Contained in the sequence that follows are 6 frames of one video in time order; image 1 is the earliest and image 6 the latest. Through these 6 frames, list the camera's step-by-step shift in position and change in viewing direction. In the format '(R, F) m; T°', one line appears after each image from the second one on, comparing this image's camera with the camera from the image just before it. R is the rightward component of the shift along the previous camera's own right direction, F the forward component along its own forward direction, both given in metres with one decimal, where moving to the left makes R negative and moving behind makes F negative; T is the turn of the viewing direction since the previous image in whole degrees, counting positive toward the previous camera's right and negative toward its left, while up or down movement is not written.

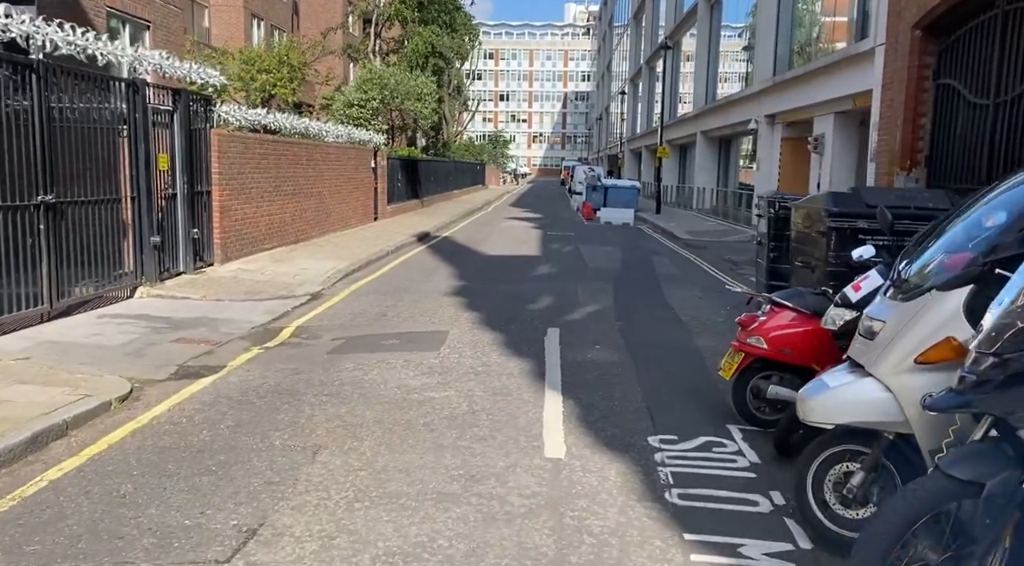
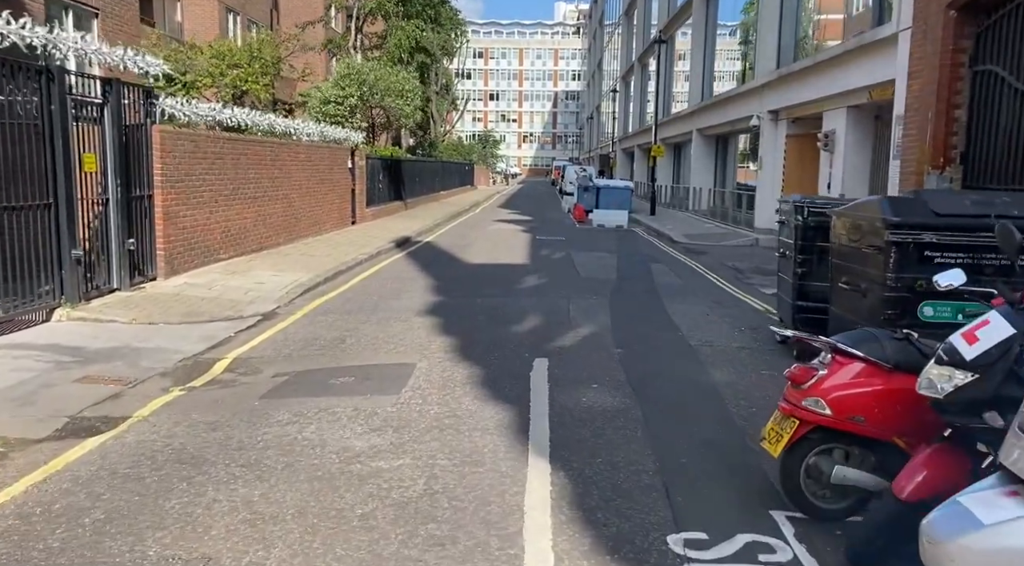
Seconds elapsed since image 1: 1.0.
(+0.1, +1.4) m; +1°
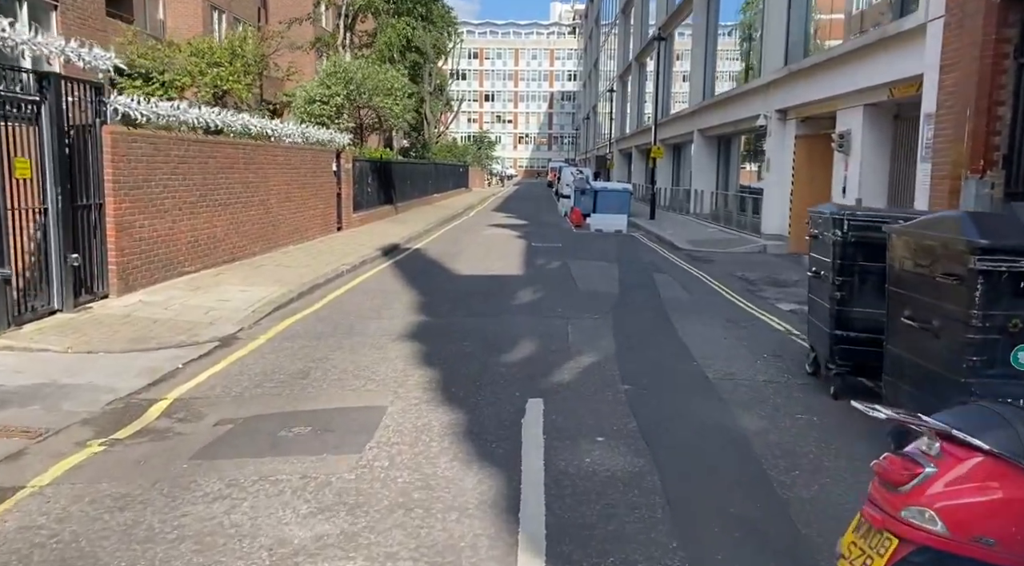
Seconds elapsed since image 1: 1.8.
(+0.1, +1.1) m; 0°
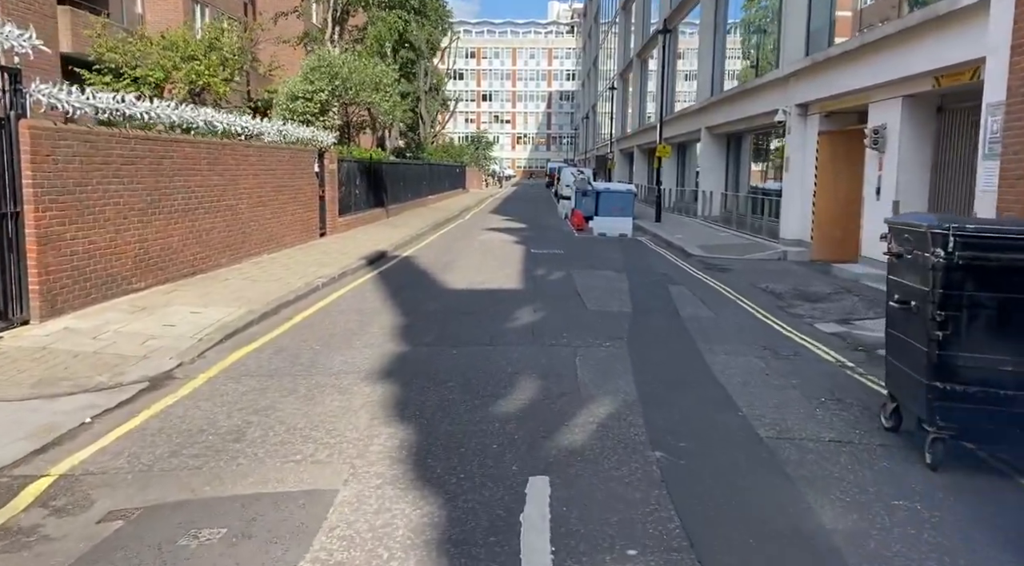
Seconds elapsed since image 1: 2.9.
(0.0, +1.5) m; 0°
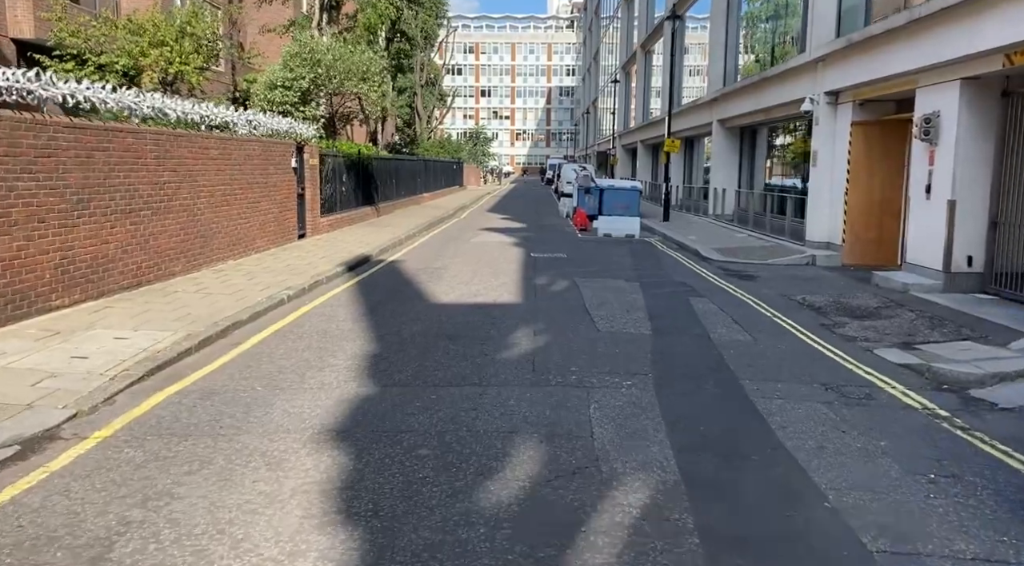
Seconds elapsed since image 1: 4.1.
(0.0, +1.7) m; 0°
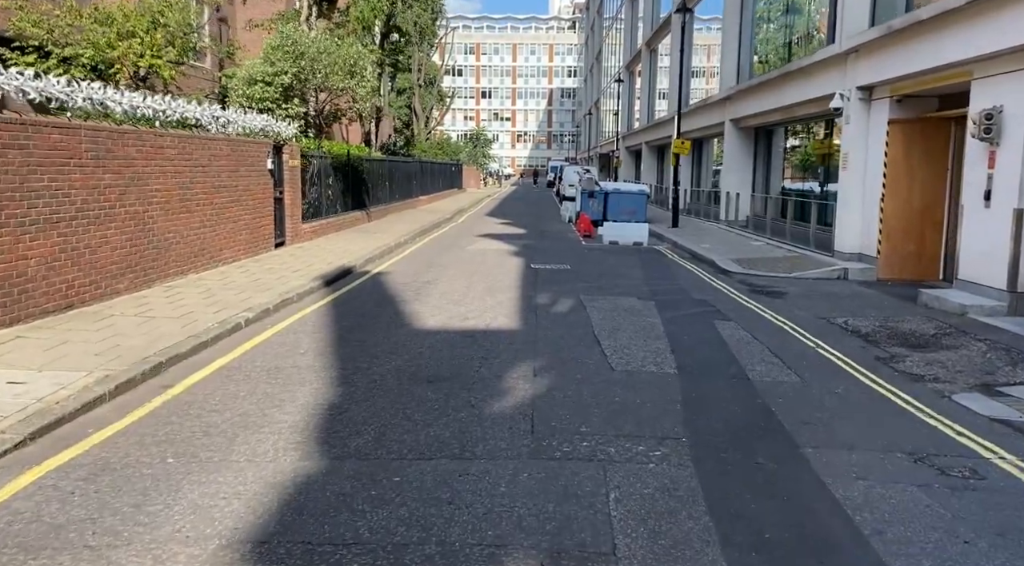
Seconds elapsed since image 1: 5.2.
(+0.1, +1.5) m; 0°
